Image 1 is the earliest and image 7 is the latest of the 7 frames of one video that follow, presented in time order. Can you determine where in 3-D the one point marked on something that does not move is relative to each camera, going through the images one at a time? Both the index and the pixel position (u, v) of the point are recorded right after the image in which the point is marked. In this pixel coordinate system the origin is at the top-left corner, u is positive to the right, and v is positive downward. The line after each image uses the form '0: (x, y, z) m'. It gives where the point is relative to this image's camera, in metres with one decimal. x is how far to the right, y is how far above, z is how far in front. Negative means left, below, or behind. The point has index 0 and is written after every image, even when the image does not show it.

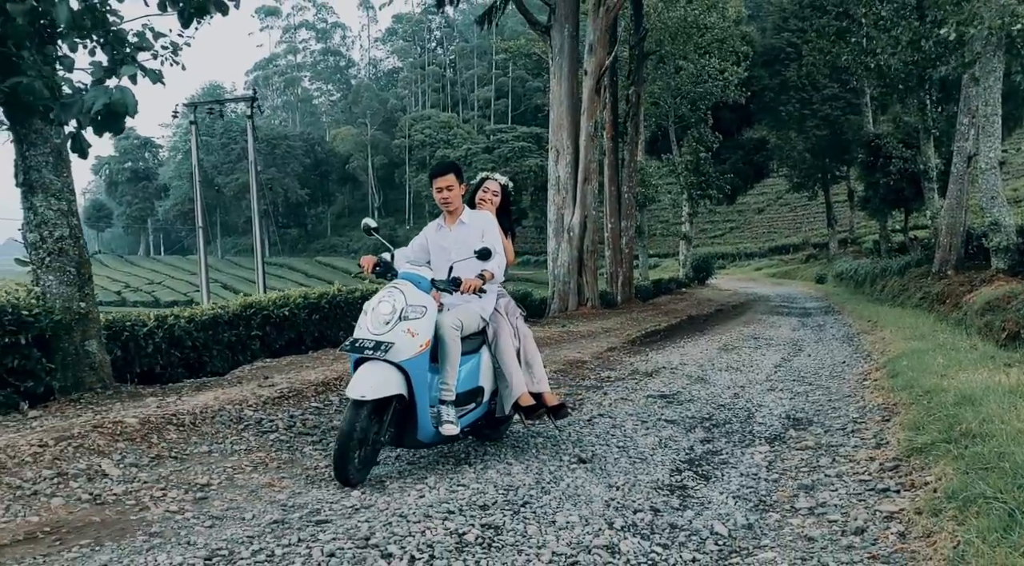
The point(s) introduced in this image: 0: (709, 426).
0: (+1.7, -1.2, +7.6) m
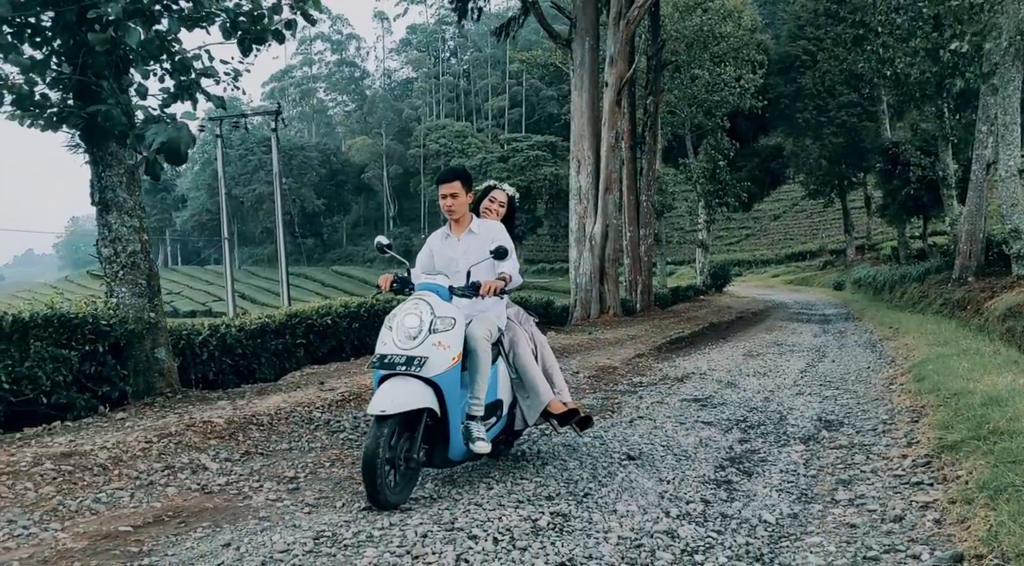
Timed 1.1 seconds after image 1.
0: (+2.1, -1.3, +8.0) m
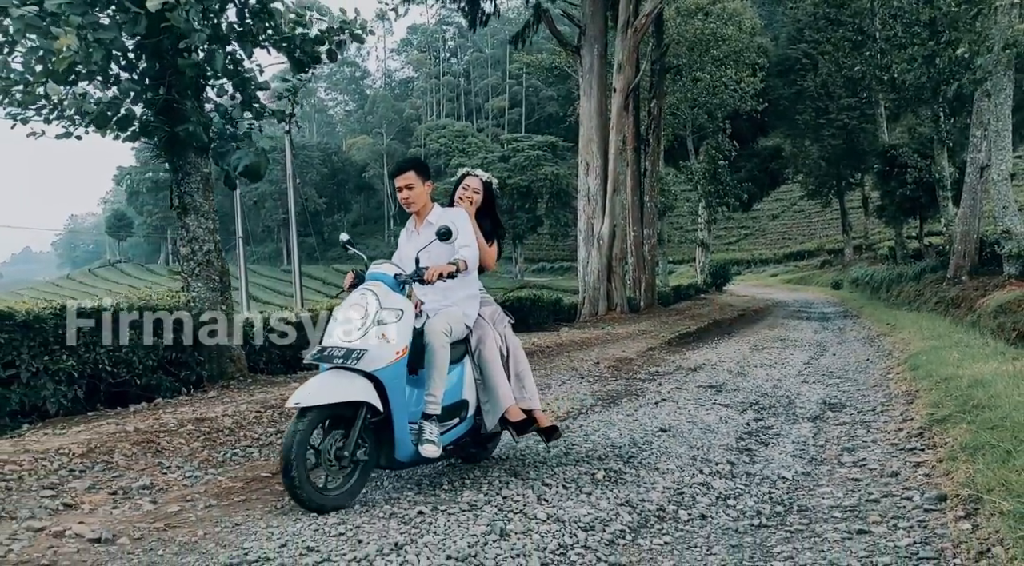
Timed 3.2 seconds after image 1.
0: (+2.5, -1.3, +8.9) m
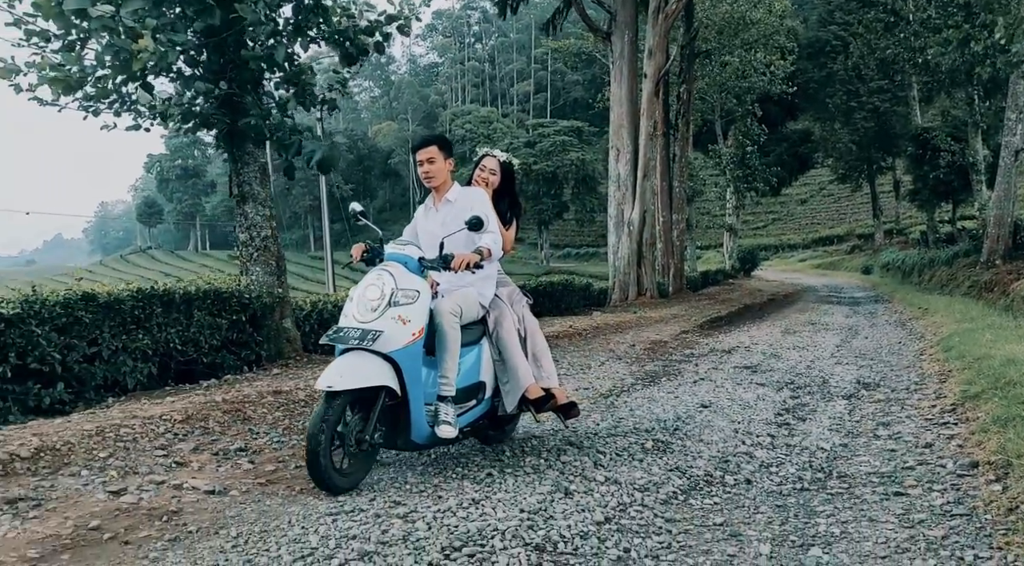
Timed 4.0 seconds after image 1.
0: (+2.9, -1.1, +9.2) m
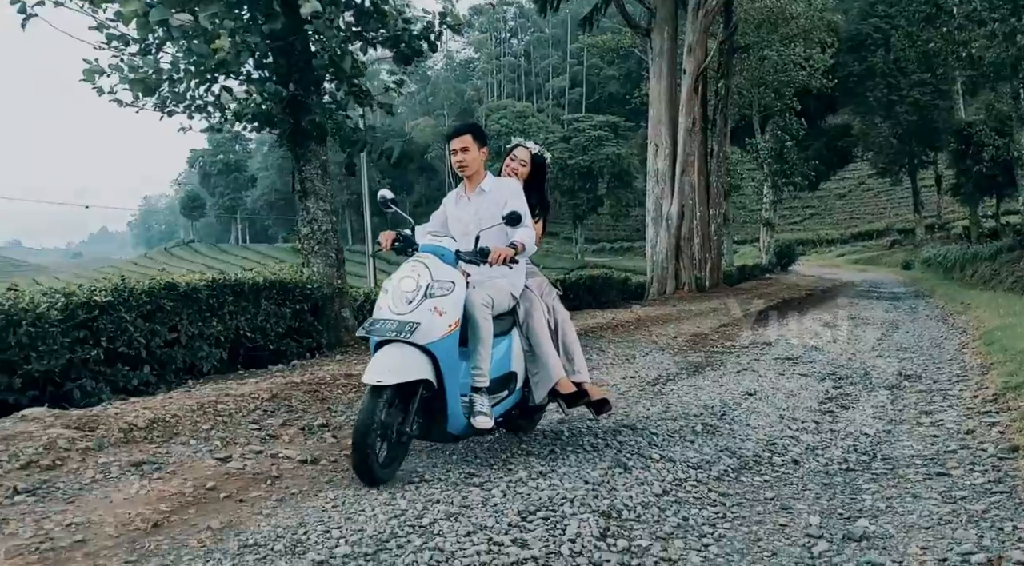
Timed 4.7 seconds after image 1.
0: (+3.5, -1.0, +9.4) m
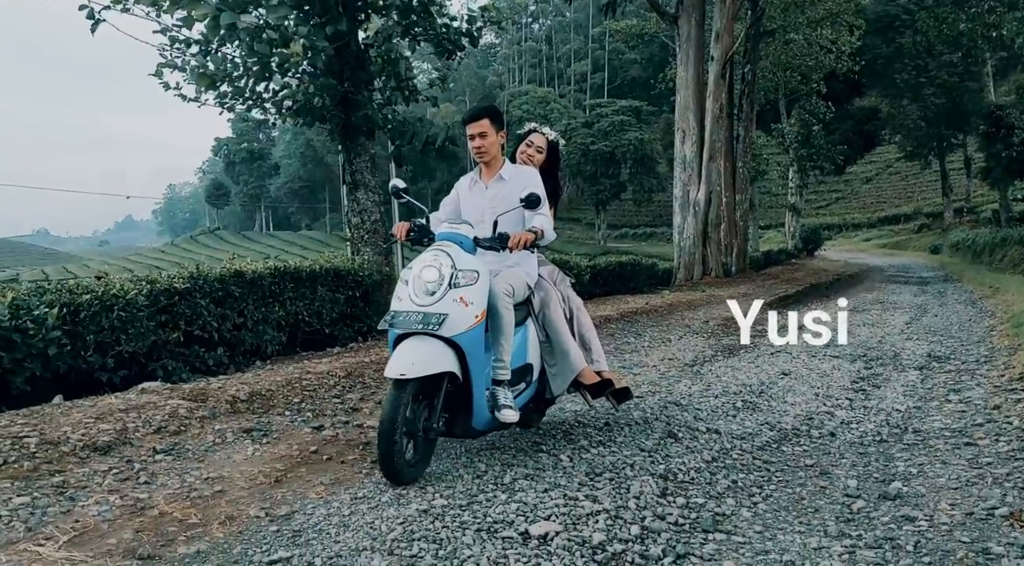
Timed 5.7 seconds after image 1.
0: (+4.0, -0.8, +9.8) m
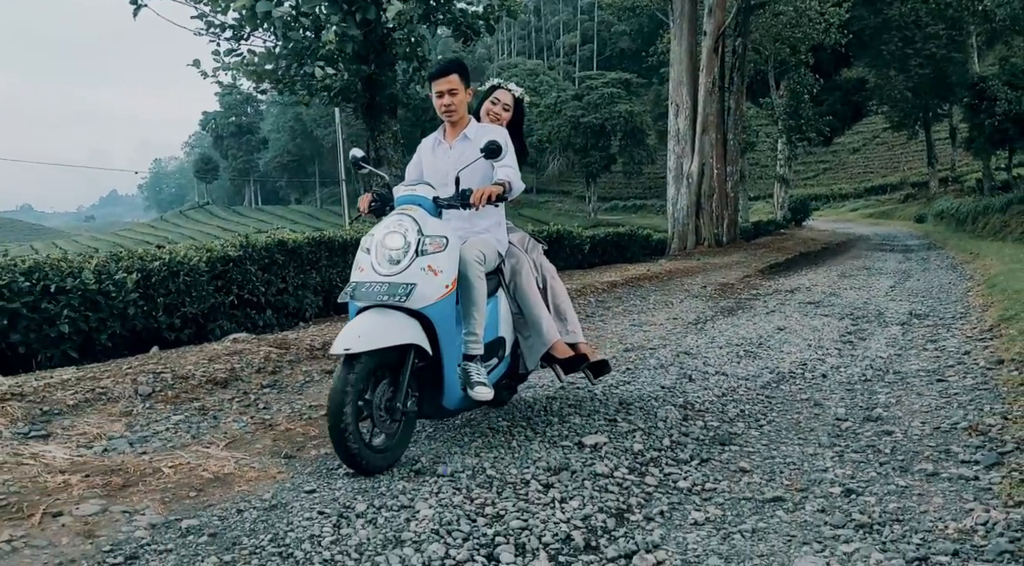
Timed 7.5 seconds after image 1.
0: (+4.1, -0.4, +10.7) m
